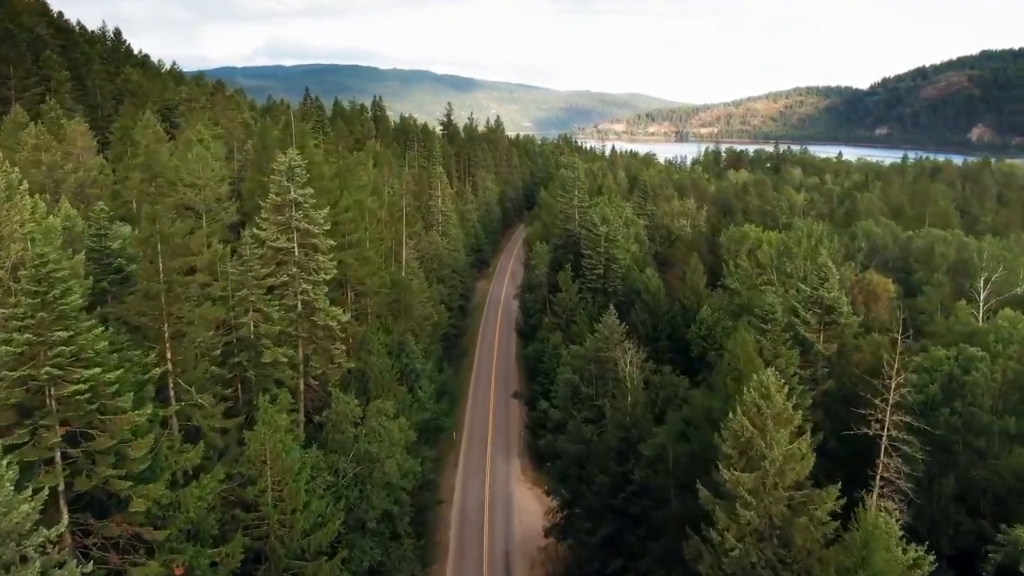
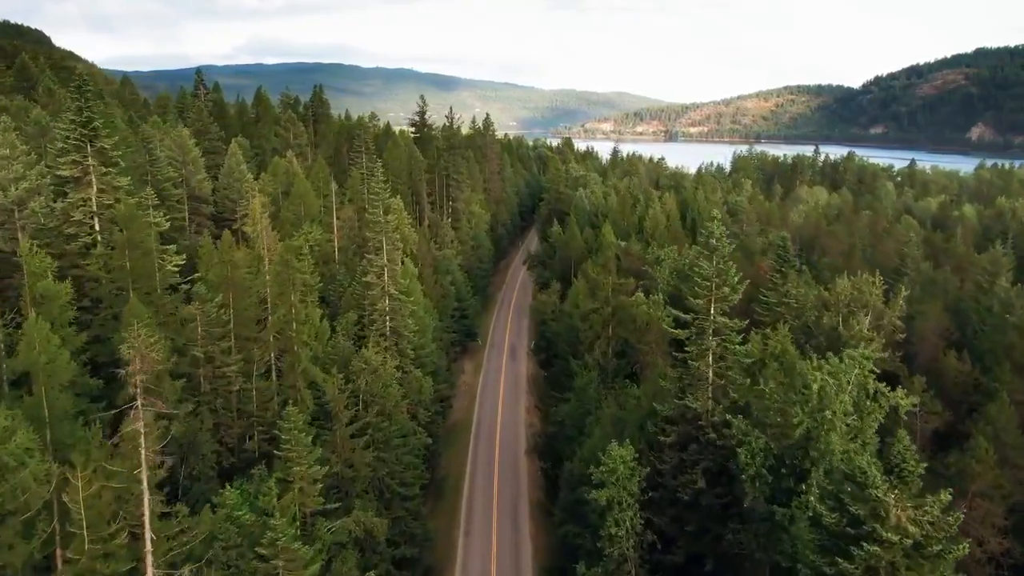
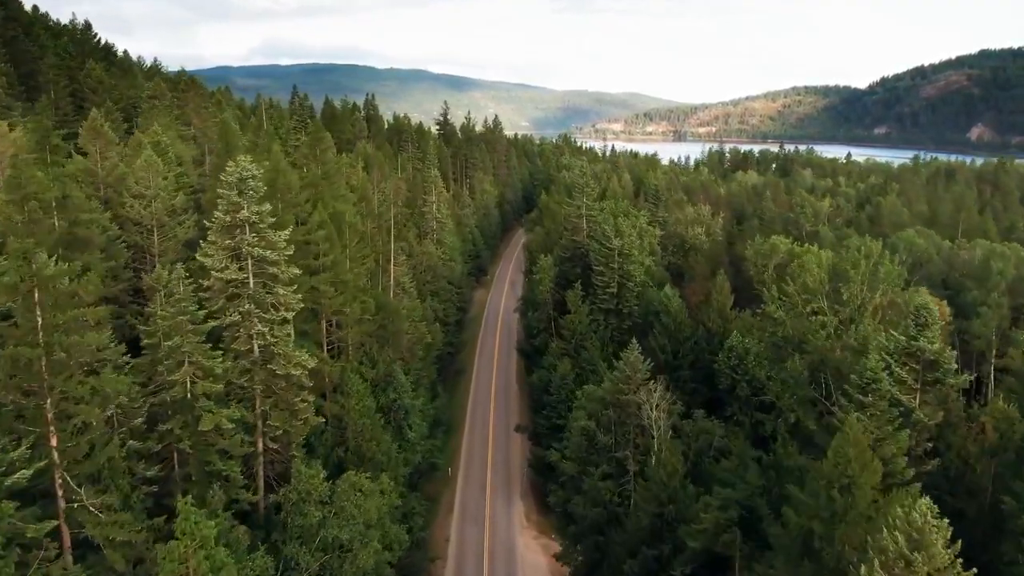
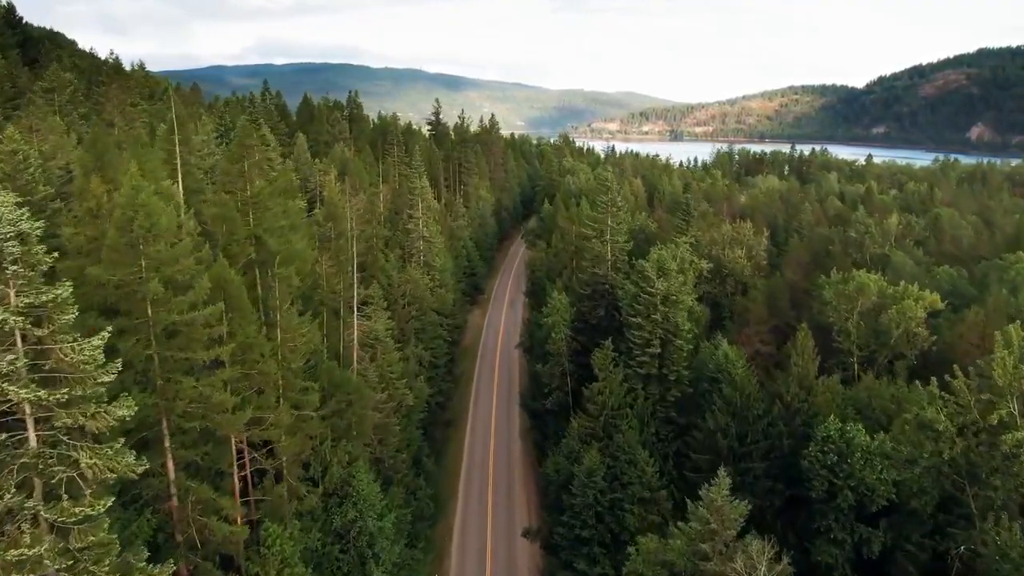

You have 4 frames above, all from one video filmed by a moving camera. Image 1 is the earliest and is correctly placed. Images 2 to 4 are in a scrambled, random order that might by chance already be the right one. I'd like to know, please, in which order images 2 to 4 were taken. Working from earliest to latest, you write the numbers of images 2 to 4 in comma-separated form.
3, 4, 2
